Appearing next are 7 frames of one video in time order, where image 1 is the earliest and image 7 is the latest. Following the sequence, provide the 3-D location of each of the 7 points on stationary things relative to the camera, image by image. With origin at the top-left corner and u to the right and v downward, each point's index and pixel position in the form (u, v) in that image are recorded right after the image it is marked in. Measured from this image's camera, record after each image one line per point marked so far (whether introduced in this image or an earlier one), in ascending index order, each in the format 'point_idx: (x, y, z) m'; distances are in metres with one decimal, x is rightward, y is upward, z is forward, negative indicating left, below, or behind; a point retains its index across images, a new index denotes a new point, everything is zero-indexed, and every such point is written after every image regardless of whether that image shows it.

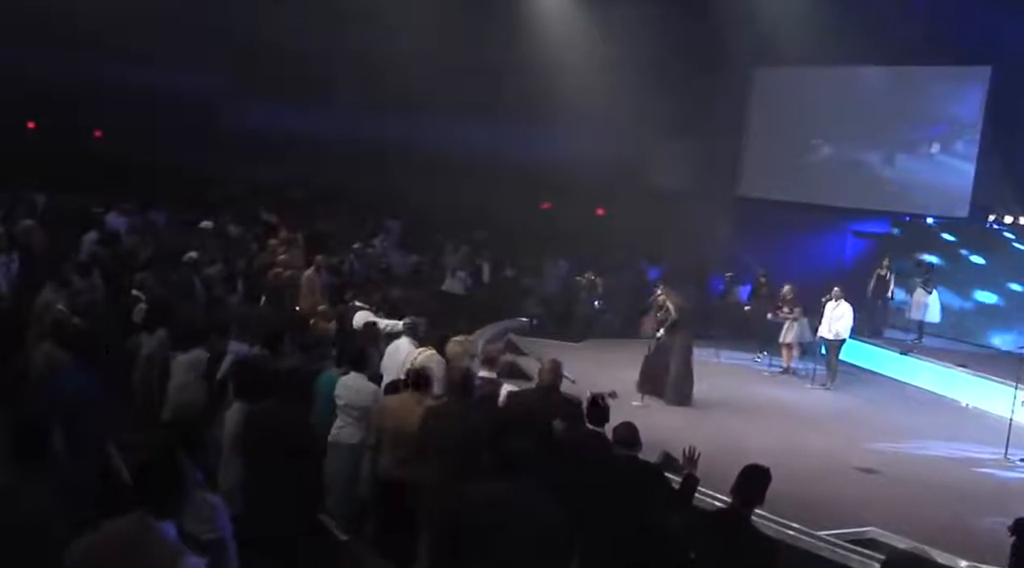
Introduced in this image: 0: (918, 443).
0: (+4.4, -1.7, +11.1) m
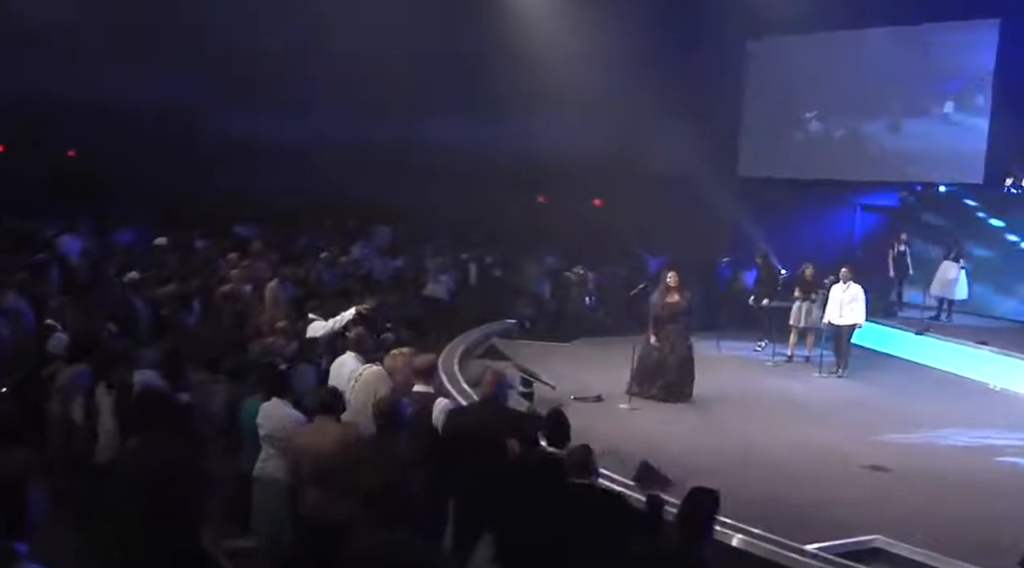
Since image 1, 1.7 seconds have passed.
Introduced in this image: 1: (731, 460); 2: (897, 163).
0: (+4.2, -1.5, +10.2) m
1: (+1.9, -1.5, +8.8) m
2: (+6.1, +1.9, +16.2) m
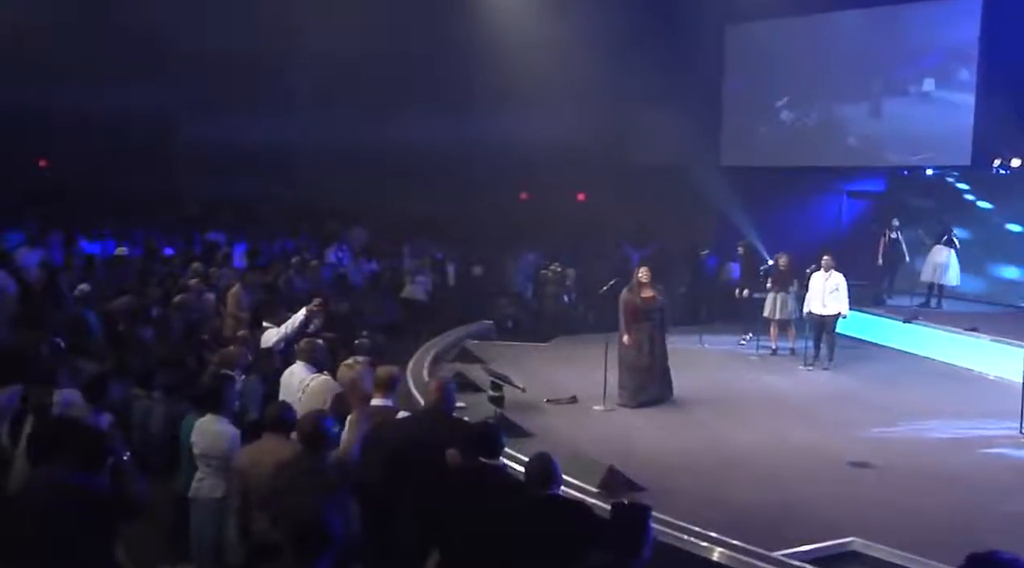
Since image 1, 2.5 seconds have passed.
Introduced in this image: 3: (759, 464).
0: (+3.9, -1.4, +9.8) m
1: (+1.6, -1.5, +8.4) m
2: (+5.7, +2.1, +15.9) m
3: (+2.0, -1.5, +8.4) m
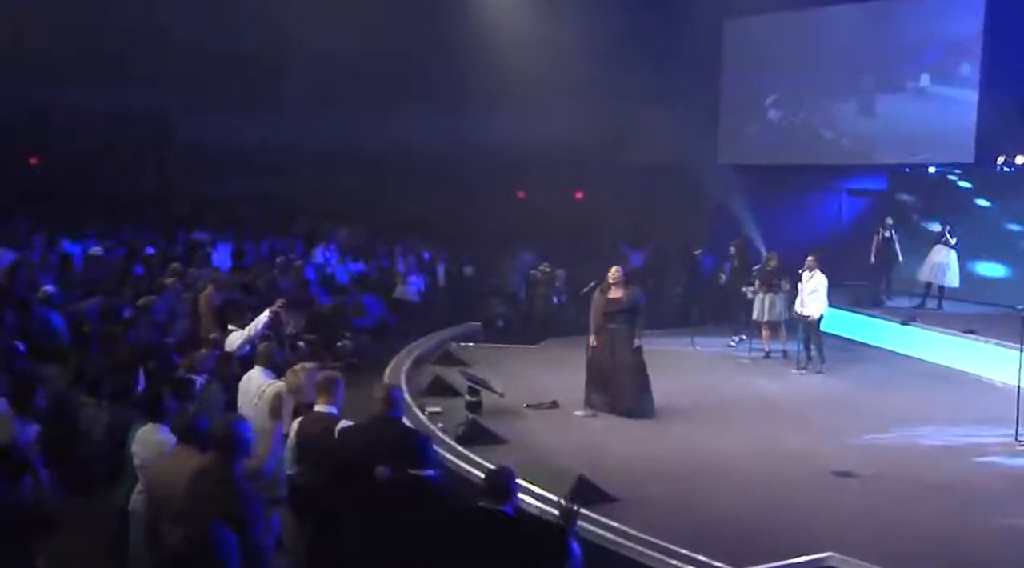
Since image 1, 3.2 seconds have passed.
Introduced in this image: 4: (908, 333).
0: (+3.7, -1.4, +9.5) m
1: (+1.4, -1.5, +8.2) m
2: (+5.6, +2.1, +15.5) m
3: (+1.8, -1.5, +8.1) m
4: (+5.1, -0.6, +13.1) m
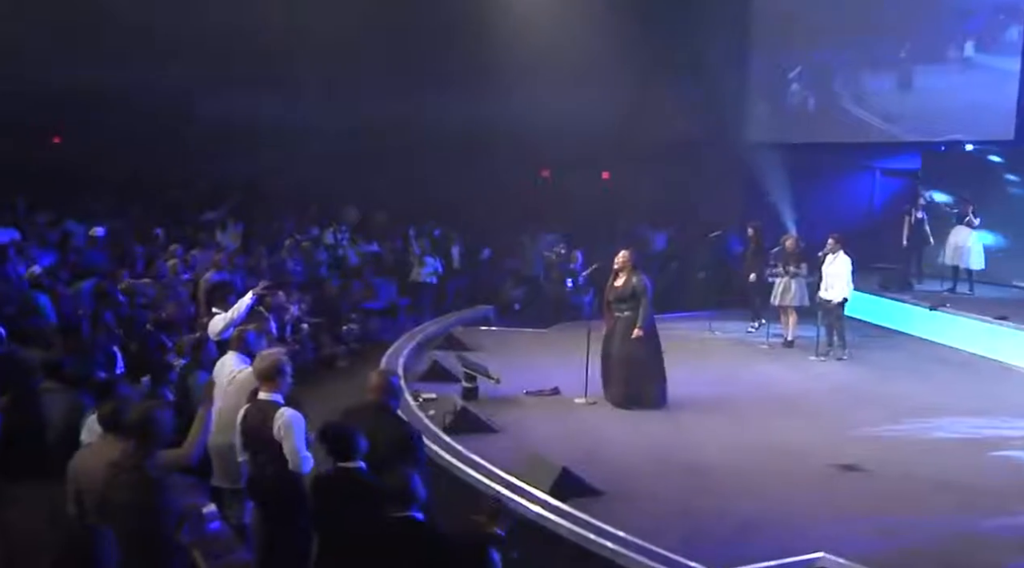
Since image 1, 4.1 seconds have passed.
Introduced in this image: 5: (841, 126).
0: (+3.7, -1.2, +9.0) m
1: (+1.3, -1.4, +7.8) m
2: (+5.8, +2.4, +14.9) m
3: (+1.7, -1.4, +7.7) m
4: (+5.3, -0.4, +12.6) m
5: (+5.2, +2.5, +15.8) m
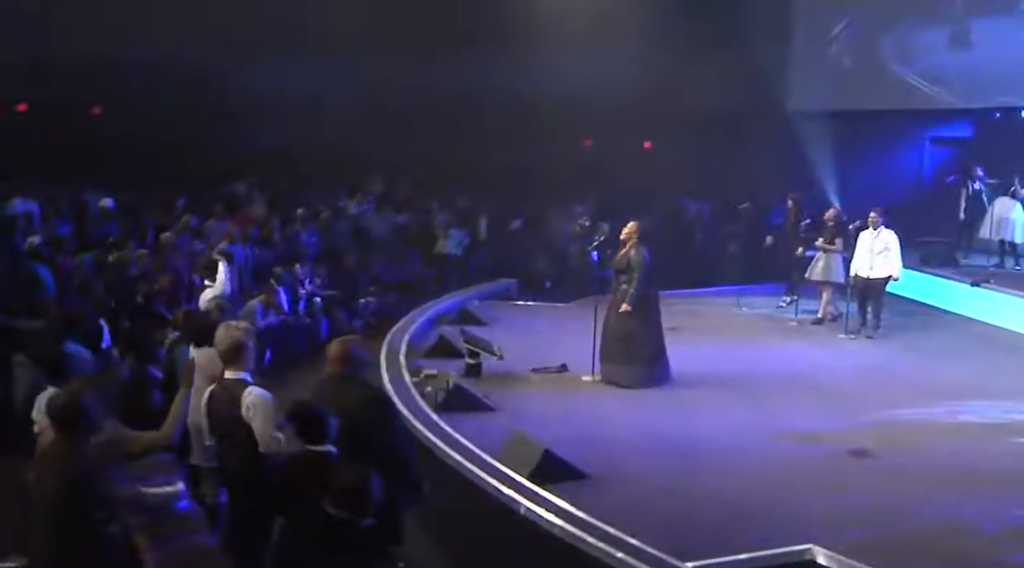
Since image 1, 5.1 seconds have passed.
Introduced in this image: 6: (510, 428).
0: (+3.7, -1.0, +8.5) m
1: (+1.2, -1.2, +7.4) m
2: (+6.3, +2.7, +14.1) m
3: (+1.7, -1.2, +7.3) m
4: (+5.5, -0.1, +11.9) m
5: (+5.6, +2.8, +15.1) m
6: (0.0, -1.0, +7.4) m
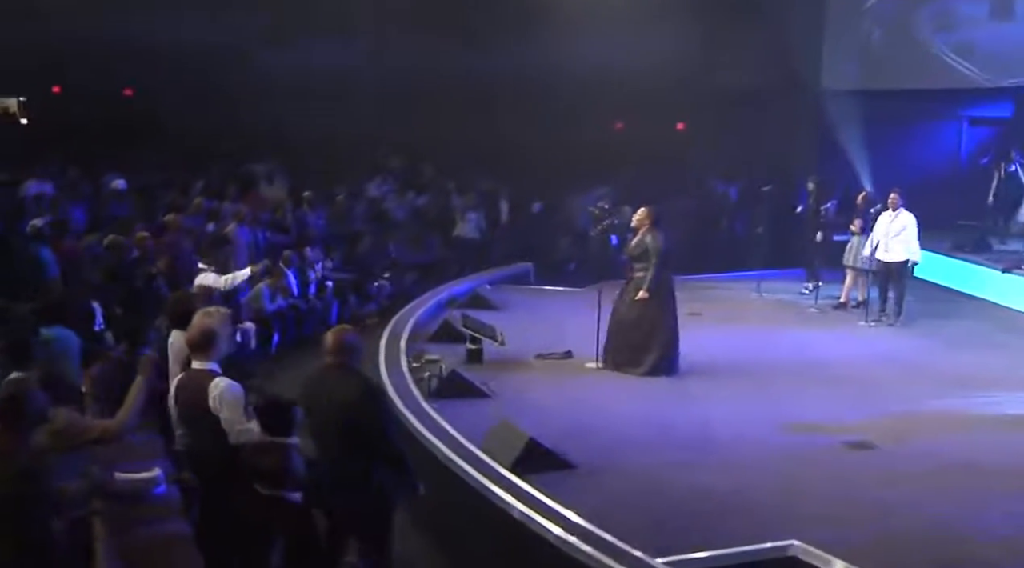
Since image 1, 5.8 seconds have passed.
0: (+3.7, -0.9, +8.2) m
1: (+1.2, -1.1, +7.2) m
2: (+6.6, +2.9, +13.6) m
3: (+1.6, -1.1, +7.1) m
4: (+5.7, 0.0, +11.5) m
5: (+6.0, +3.0, +14.6) m
6: (0.0, -0.9, +7.3) m
